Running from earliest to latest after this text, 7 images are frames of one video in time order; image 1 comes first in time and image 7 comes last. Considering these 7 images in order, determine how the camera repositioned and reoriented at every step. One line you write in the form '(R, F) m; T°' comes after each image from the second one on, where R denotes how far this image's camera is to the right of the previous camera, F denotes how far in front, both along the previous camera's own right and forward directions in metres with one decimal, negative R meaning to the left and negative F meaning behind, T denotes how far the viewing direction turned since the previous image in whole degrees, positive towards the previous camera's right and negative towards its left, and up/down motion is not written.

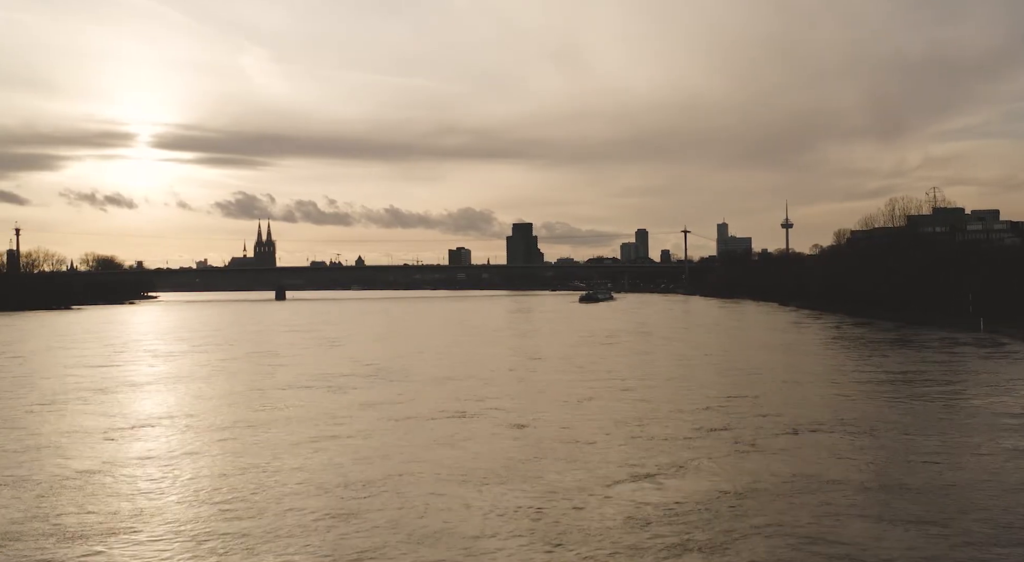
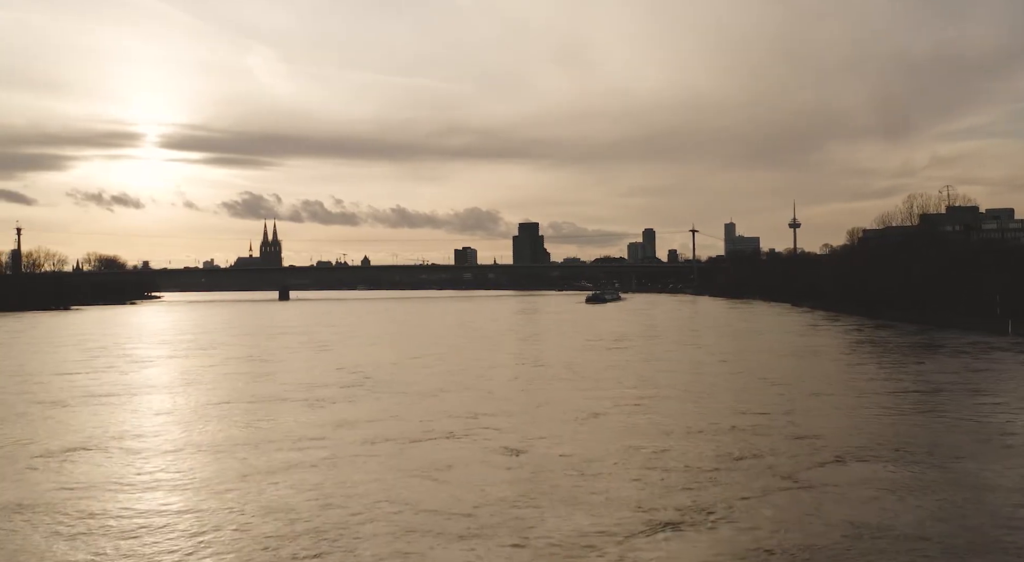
(+0.2, +2.1) m; 0°
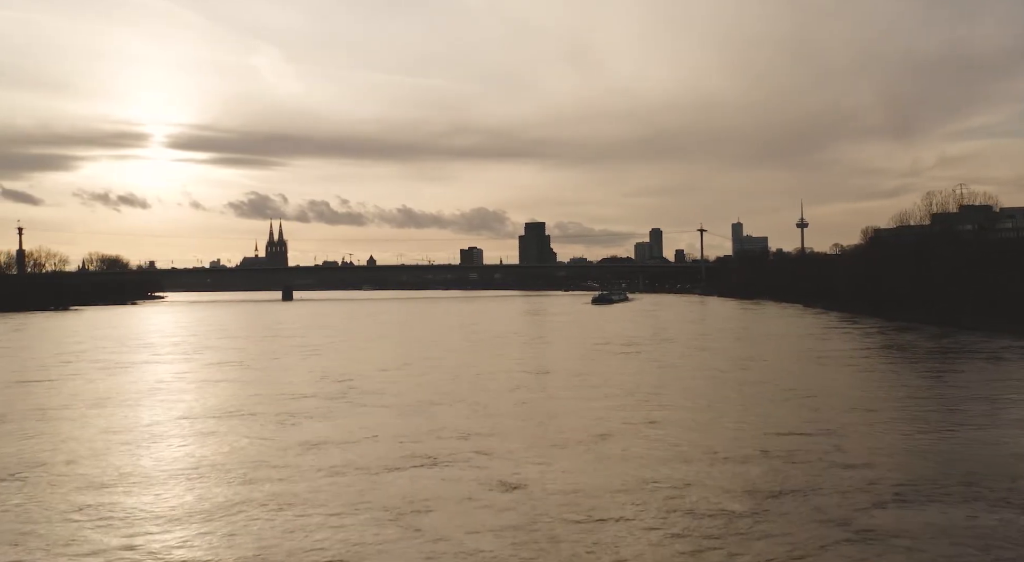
(+0.2, +2.1) m; 0°
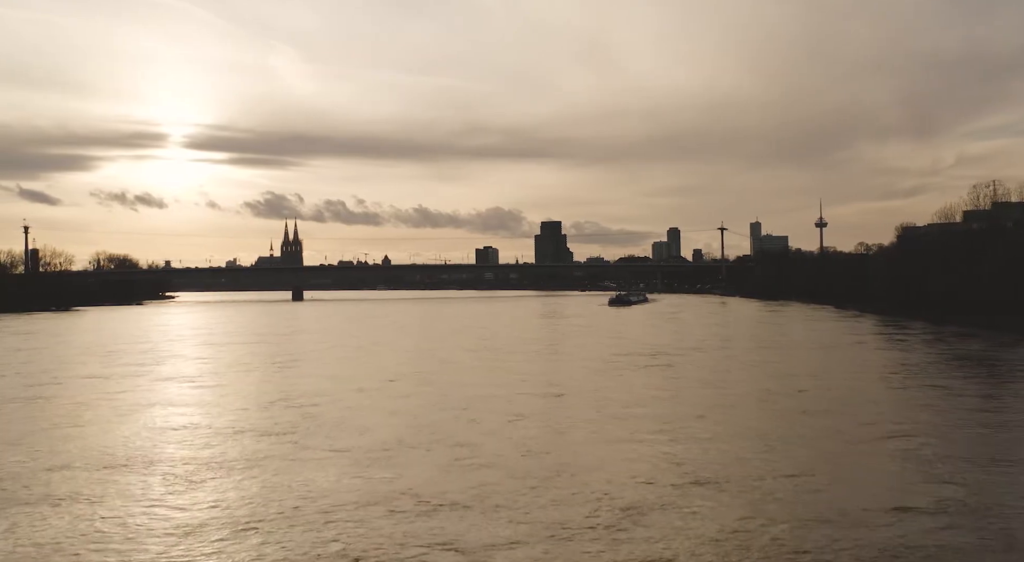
(+0.3, +4.5) m; -1°
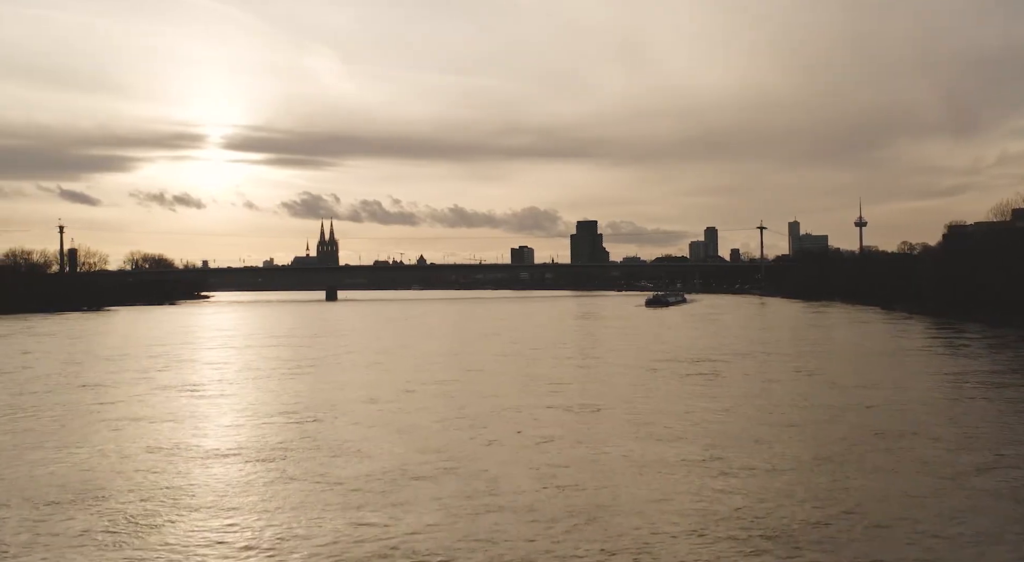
(+0.1, +2.4) m; -2°
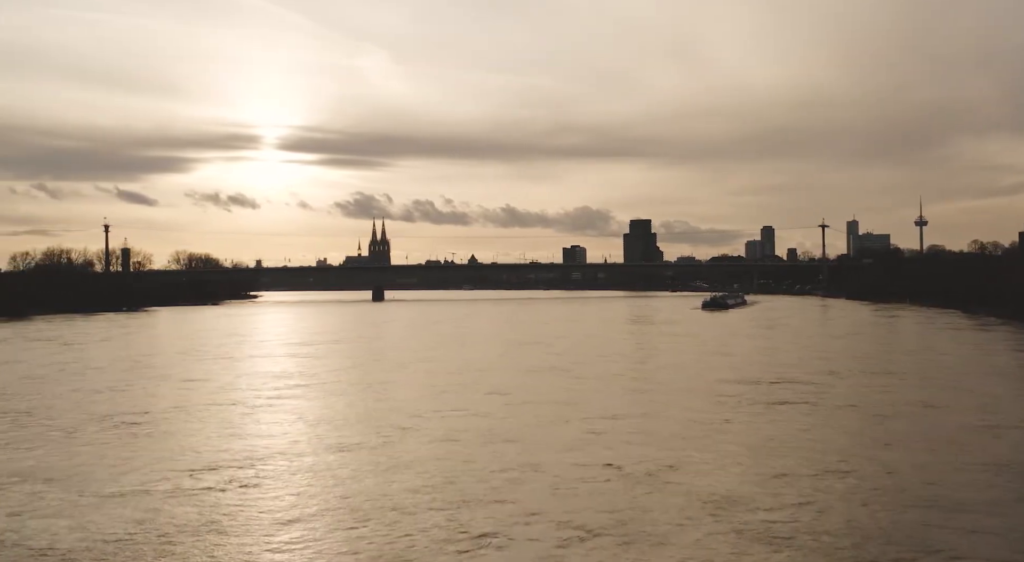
(+0.4, +5.3) m; -3°
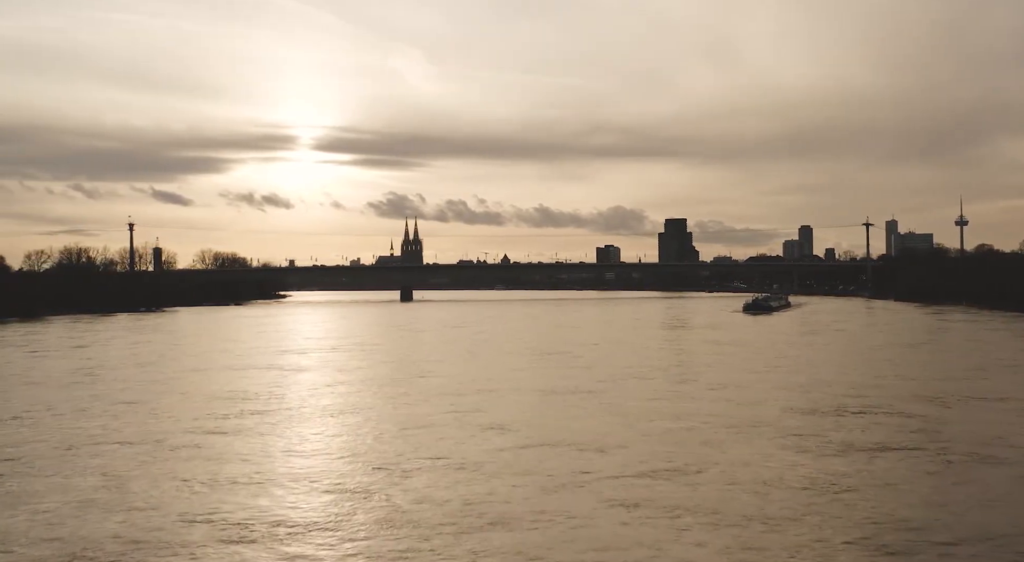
(+0.4, +4.8) m; -2°
